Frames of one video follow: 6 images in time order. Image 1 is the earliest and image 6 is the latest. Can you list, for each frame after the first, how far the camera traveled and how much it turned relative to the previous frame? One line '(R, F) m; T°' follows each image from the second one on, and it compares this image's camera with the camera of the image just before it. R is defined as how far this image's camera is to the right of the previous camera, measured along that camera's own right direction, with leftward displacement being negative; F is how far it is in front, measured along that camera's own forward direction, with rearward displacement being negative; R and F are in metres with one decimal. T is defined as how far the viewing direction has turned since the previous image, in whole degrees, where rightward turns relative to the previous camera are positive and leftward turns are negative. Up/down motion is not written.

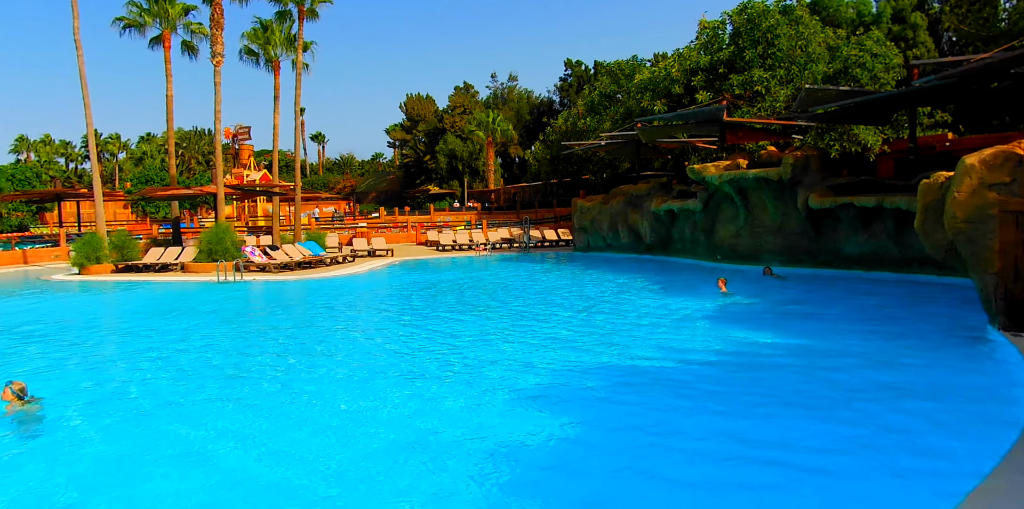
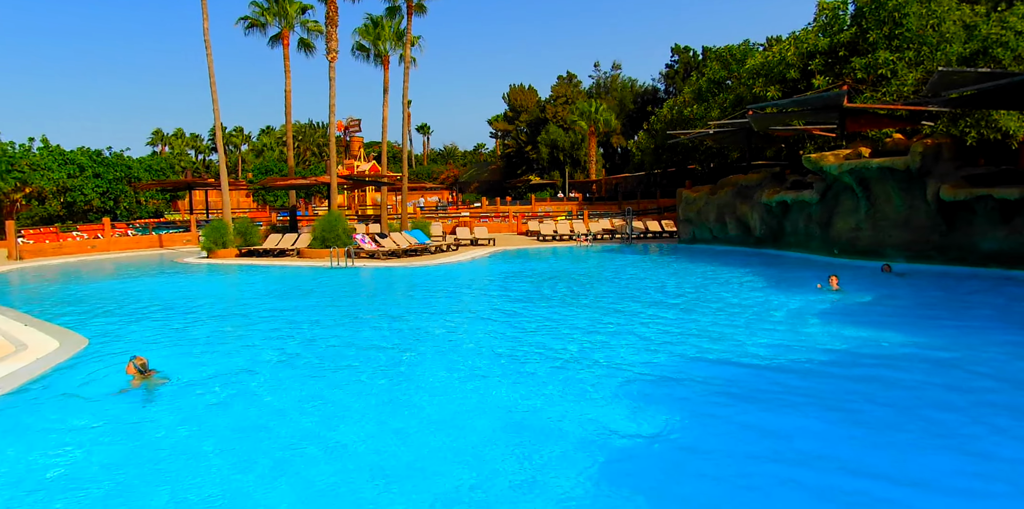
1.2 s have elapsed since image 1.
(0.0, -0.1) m; -10°
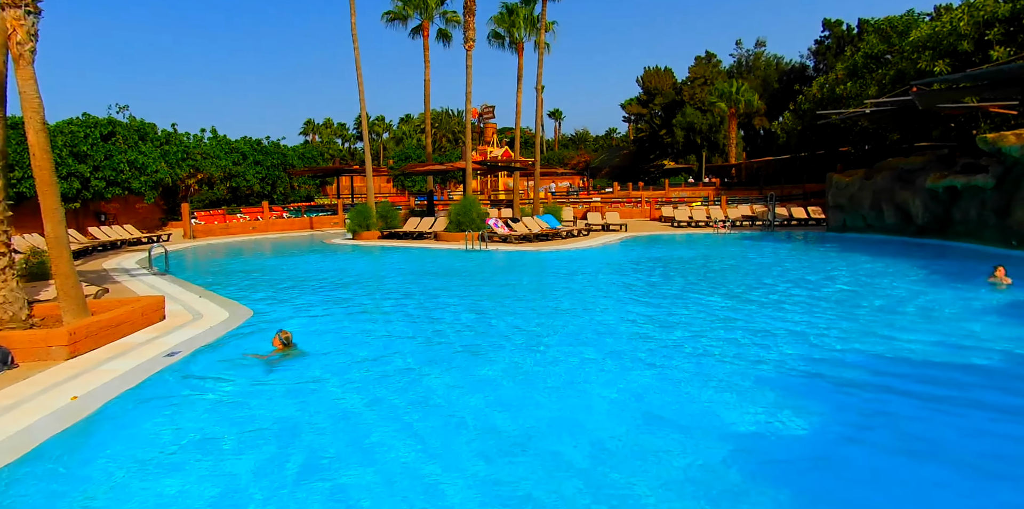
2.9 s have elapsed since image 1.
(+0.2, +0.1) m; -12°
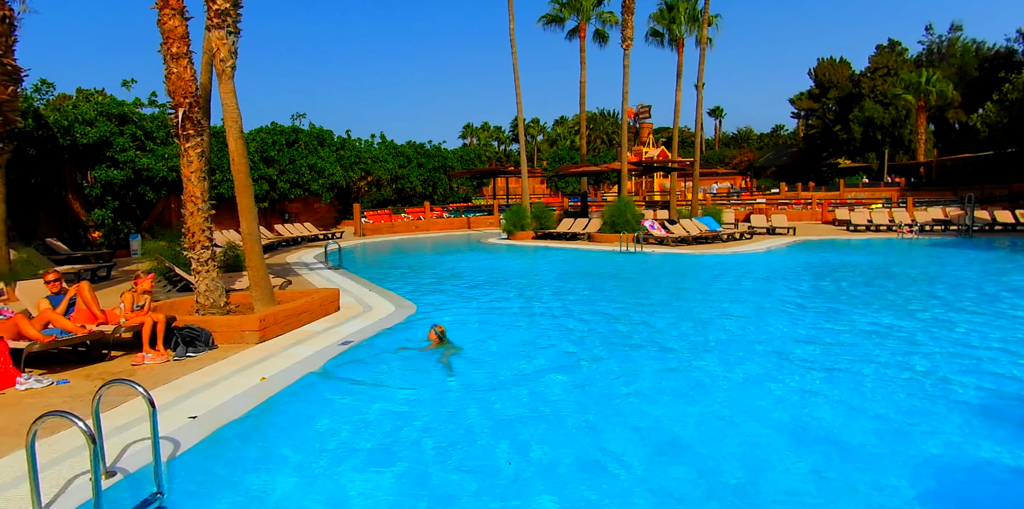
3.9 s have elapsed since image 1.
(0.0, +0.4) m; -15°
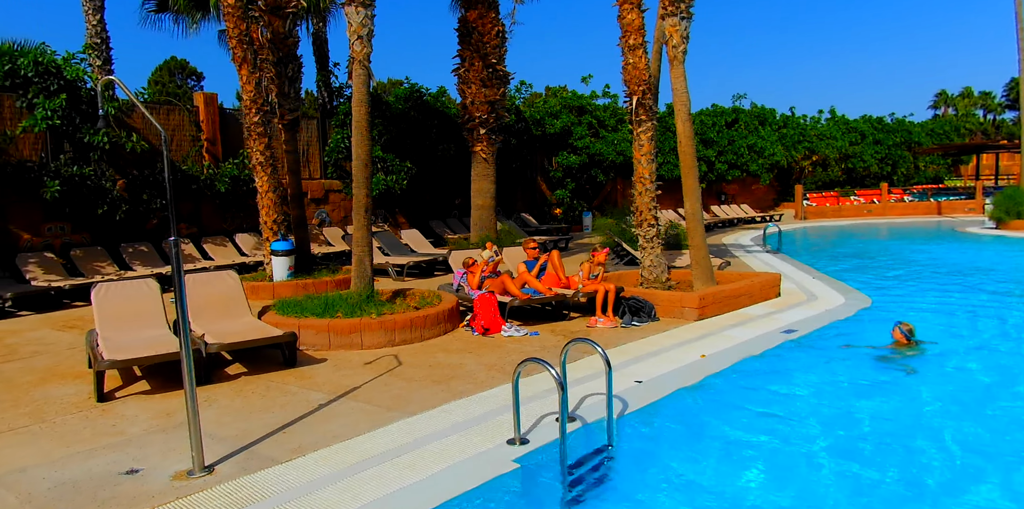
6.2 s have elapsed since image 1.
(-0.9, +0.1) m; -36°
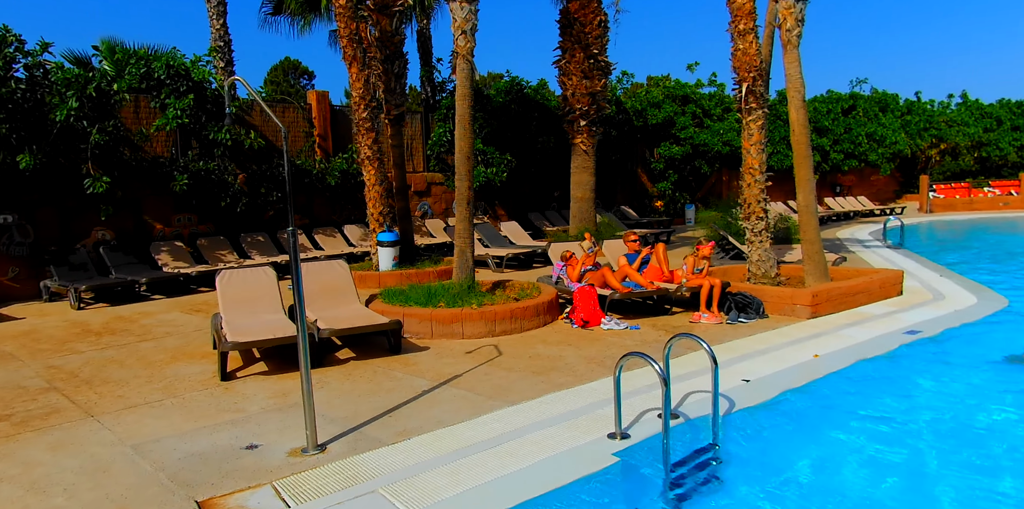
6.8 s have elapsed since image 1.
(-0.5, 0.0) m; -7°
